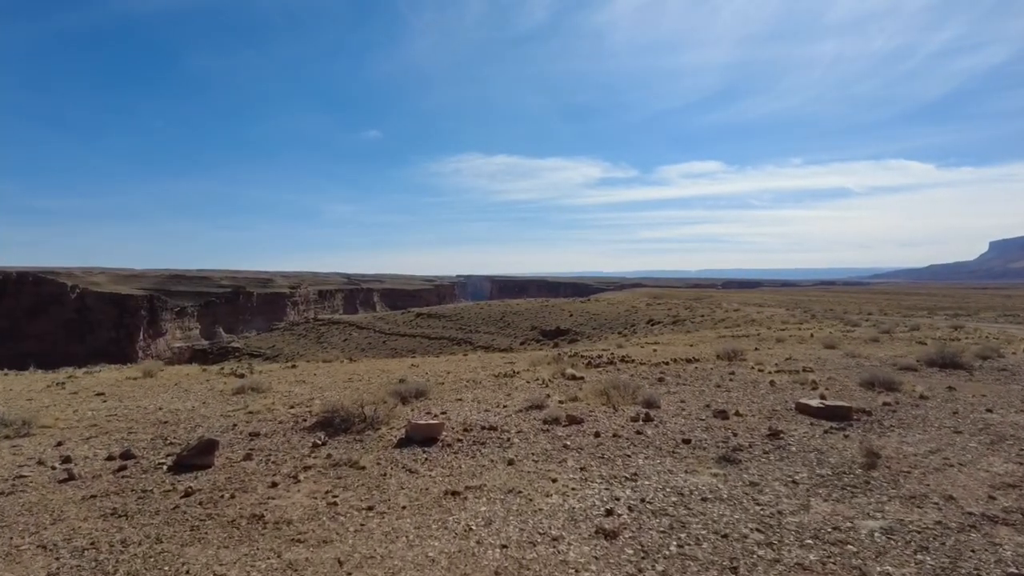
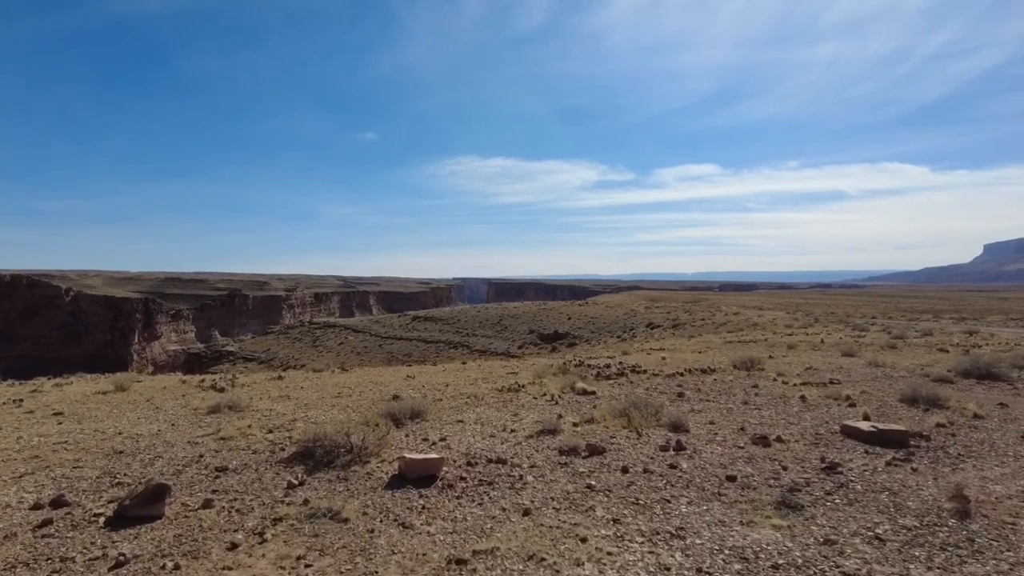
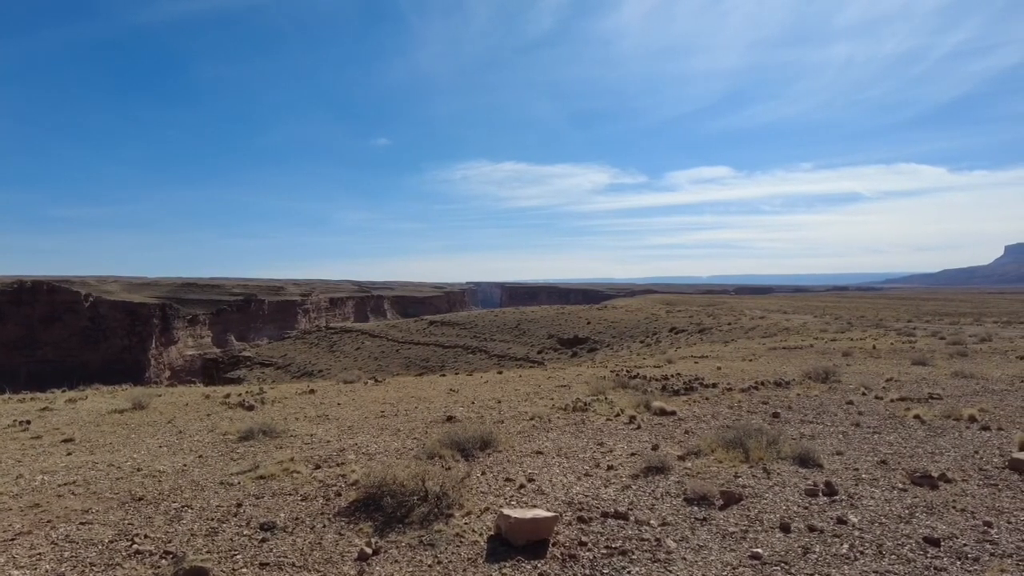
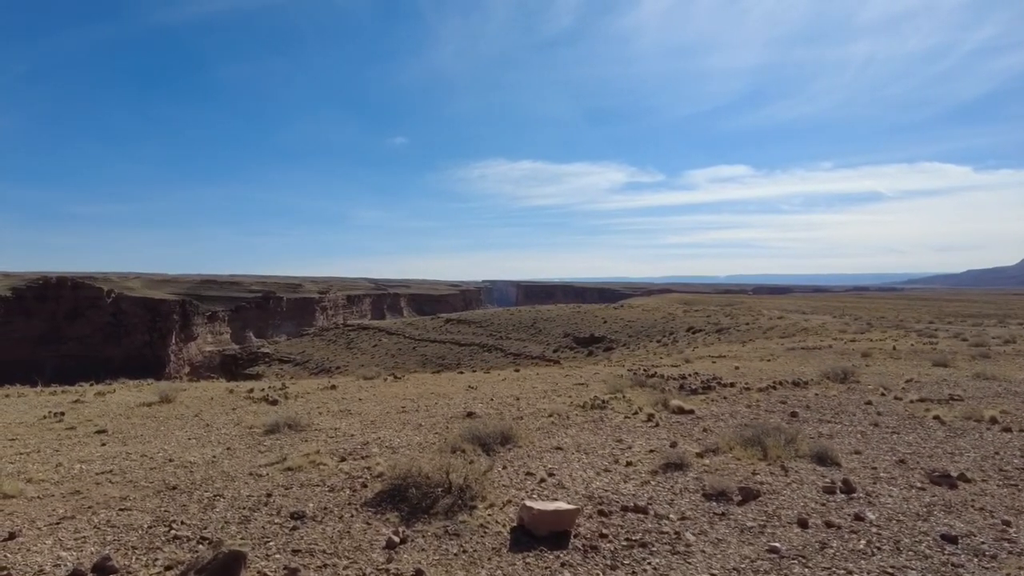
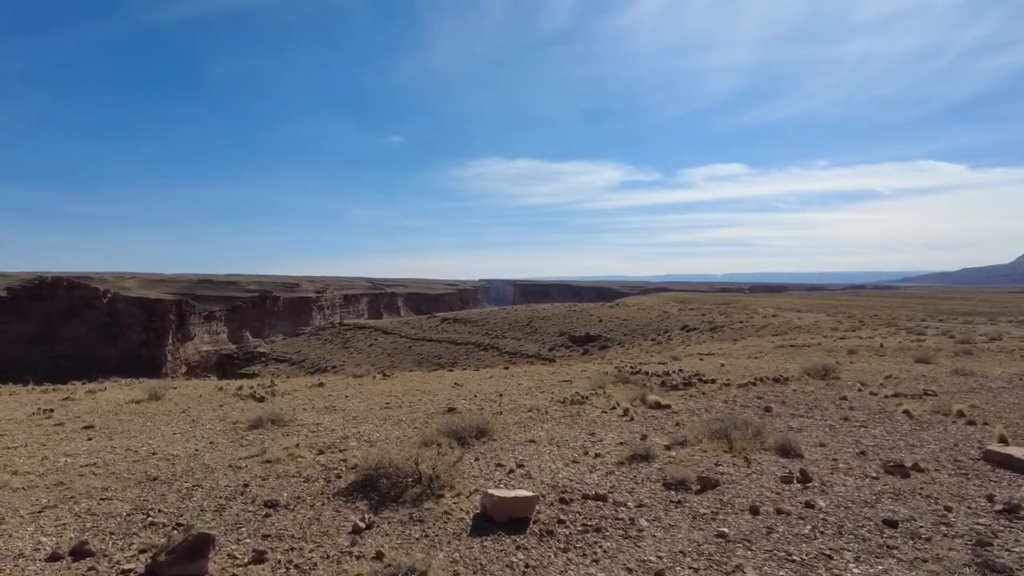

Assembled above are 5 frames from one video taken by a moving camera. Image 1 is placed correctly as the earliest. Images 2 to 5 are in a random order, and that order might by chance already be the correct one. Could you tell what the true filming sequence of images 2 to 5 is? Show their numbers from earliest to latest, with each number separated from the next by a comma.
2, 5, 4, 3
